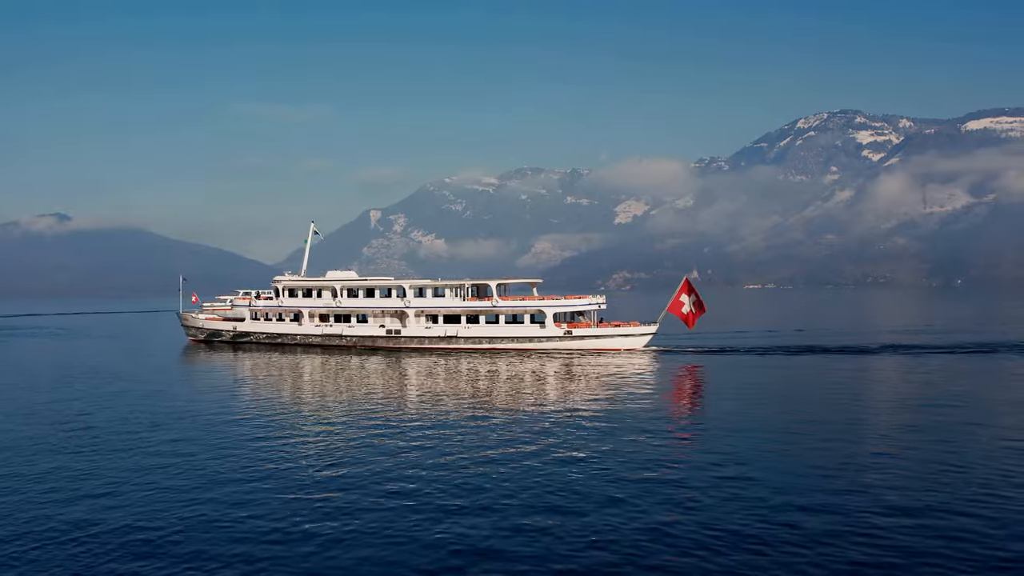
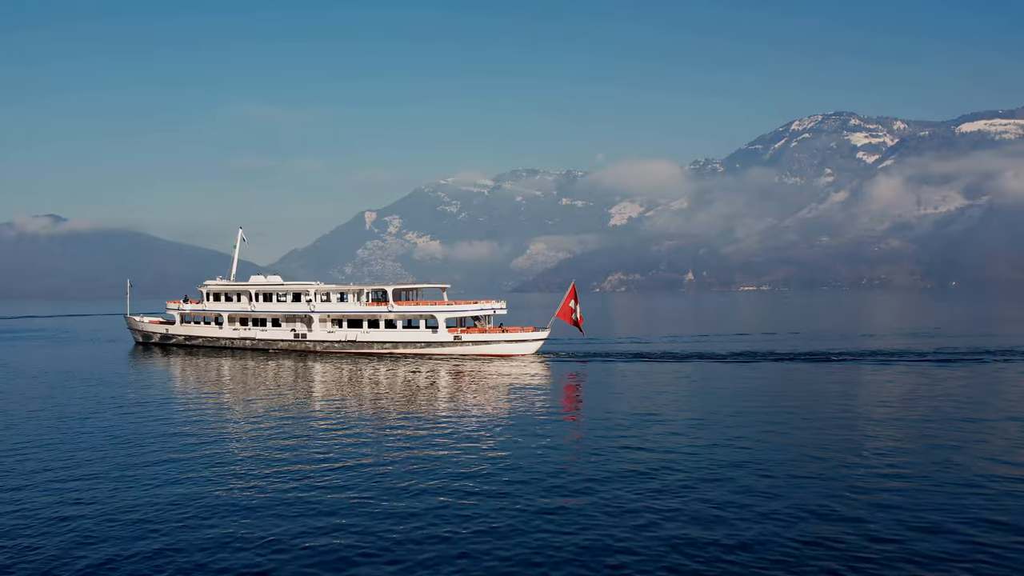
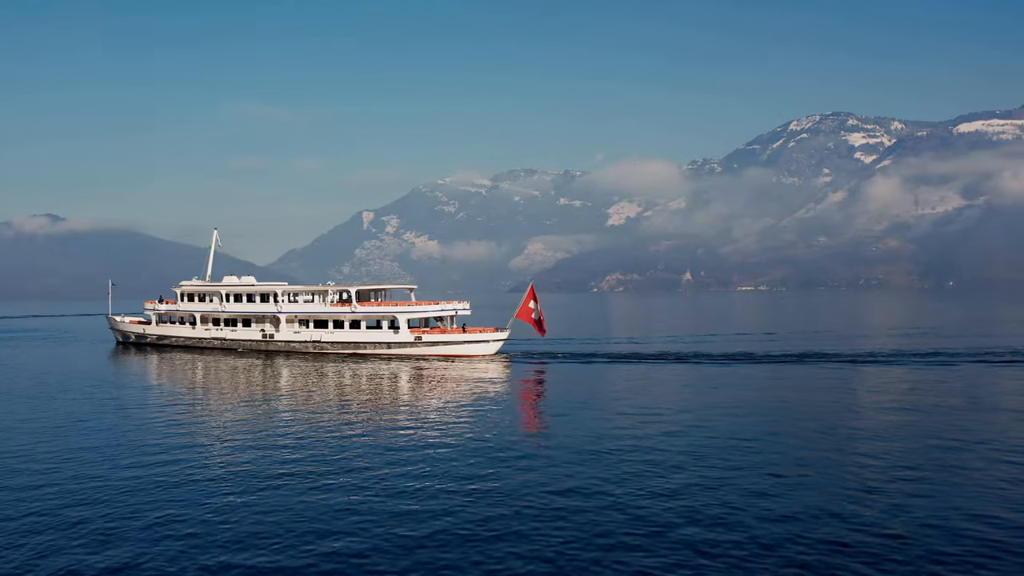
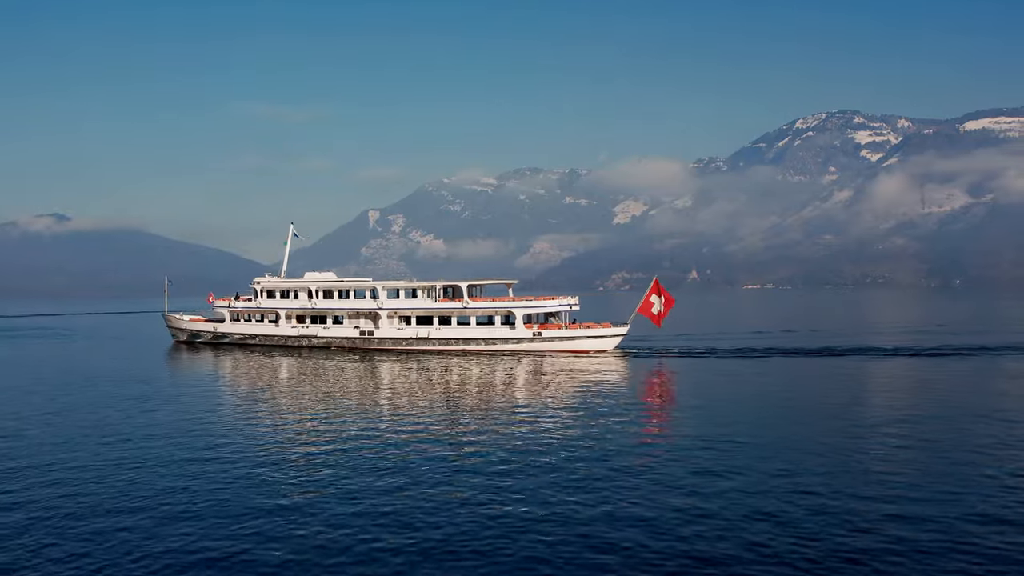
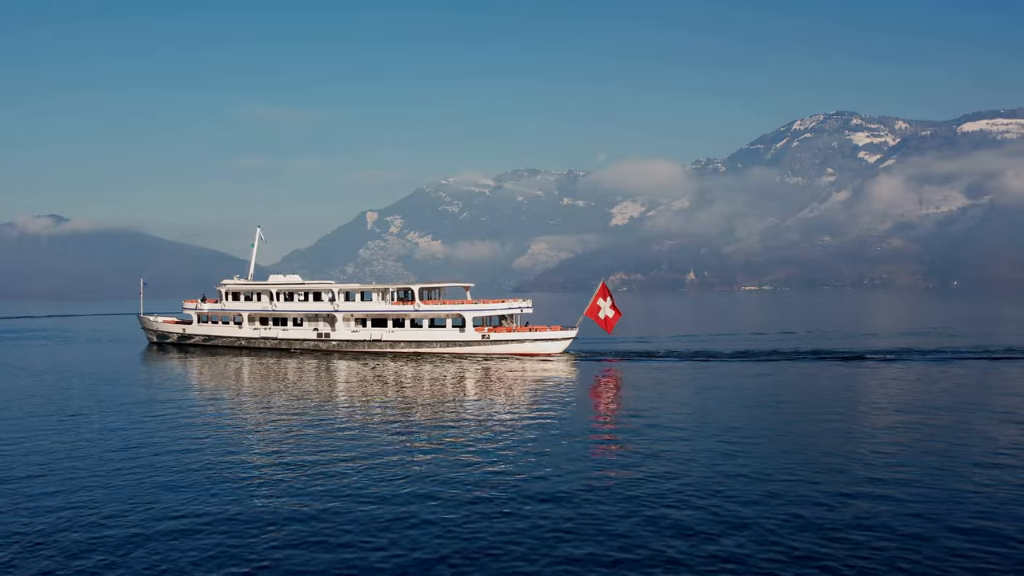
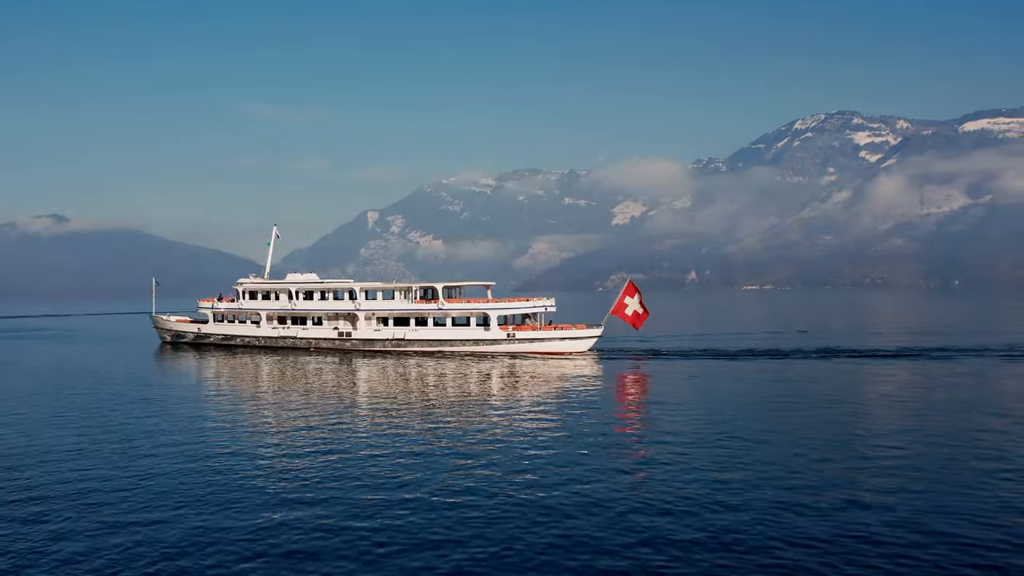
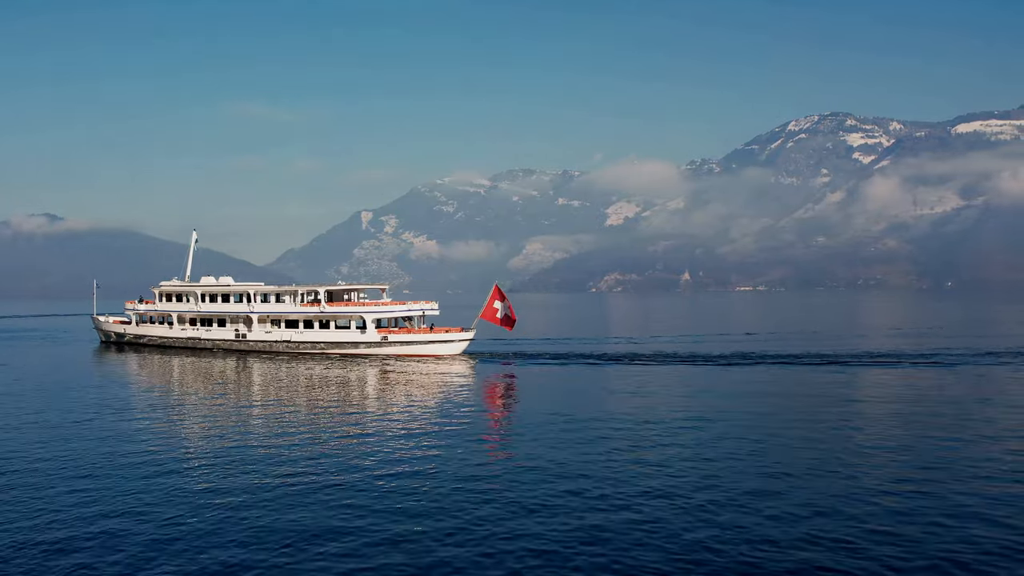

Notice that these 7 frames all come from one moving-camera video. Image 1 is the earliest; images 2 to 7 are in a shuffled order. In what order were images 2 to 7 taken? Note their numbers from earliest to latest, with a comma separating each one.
4, 6, 5, 2, 3, 7
